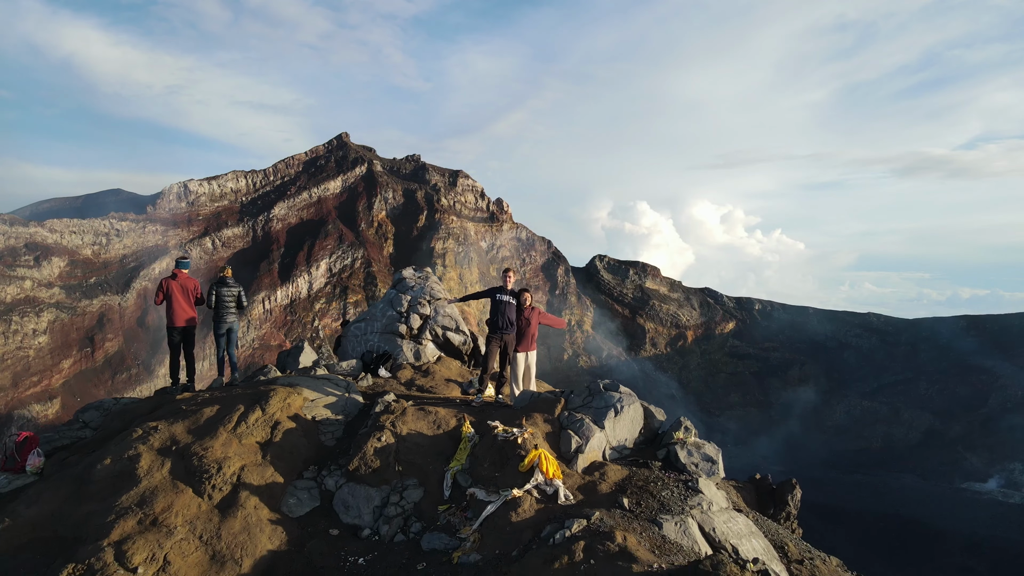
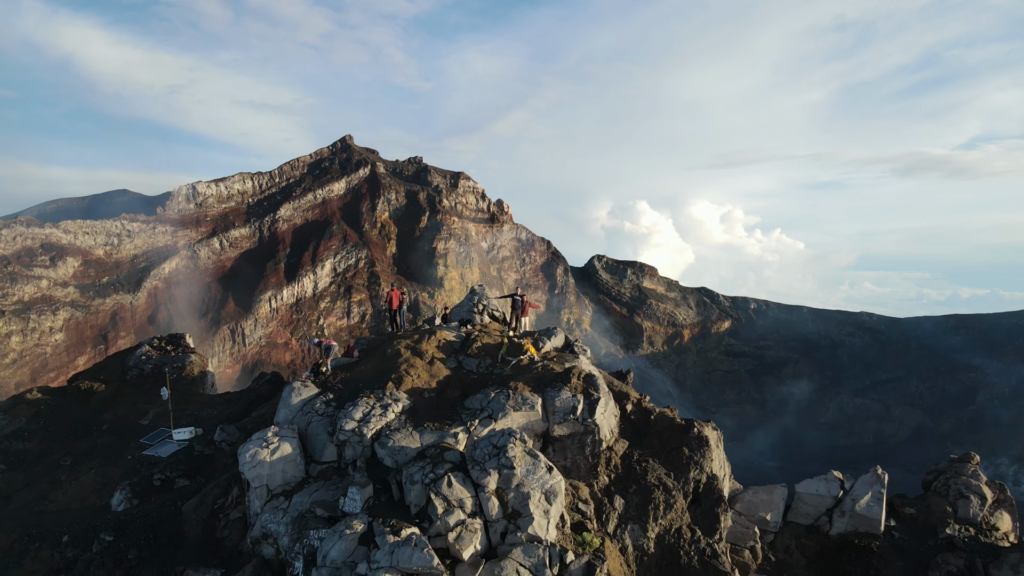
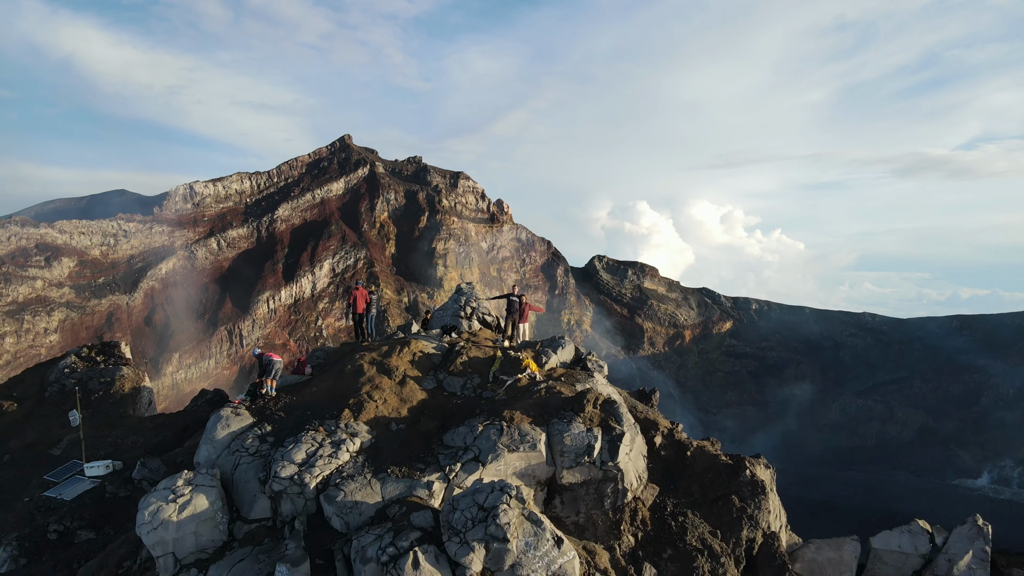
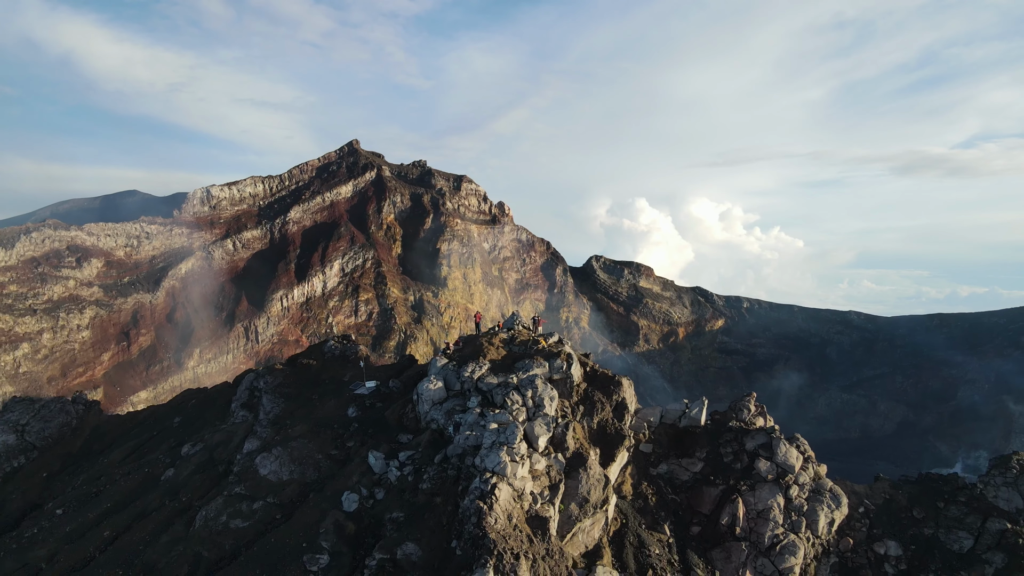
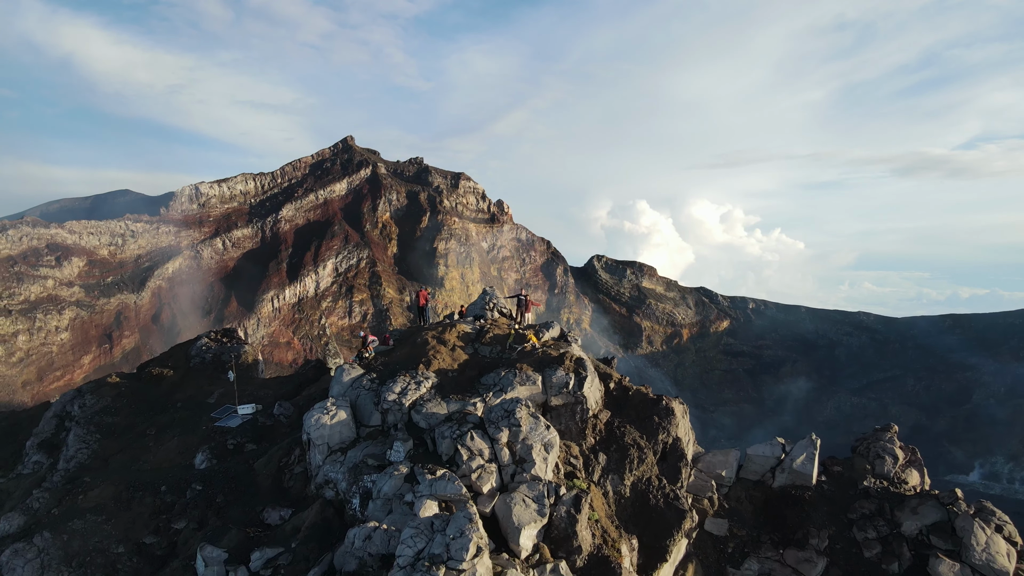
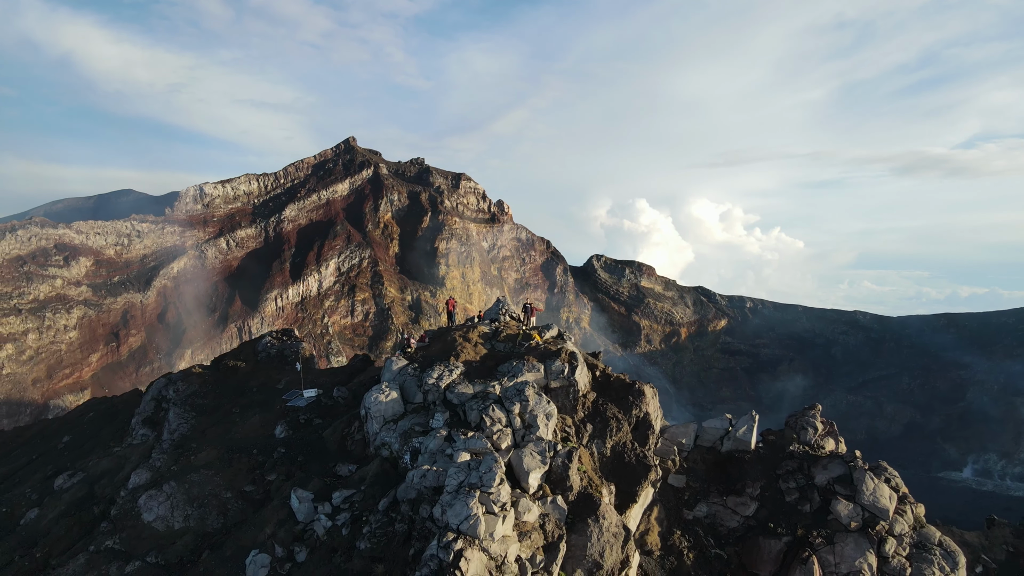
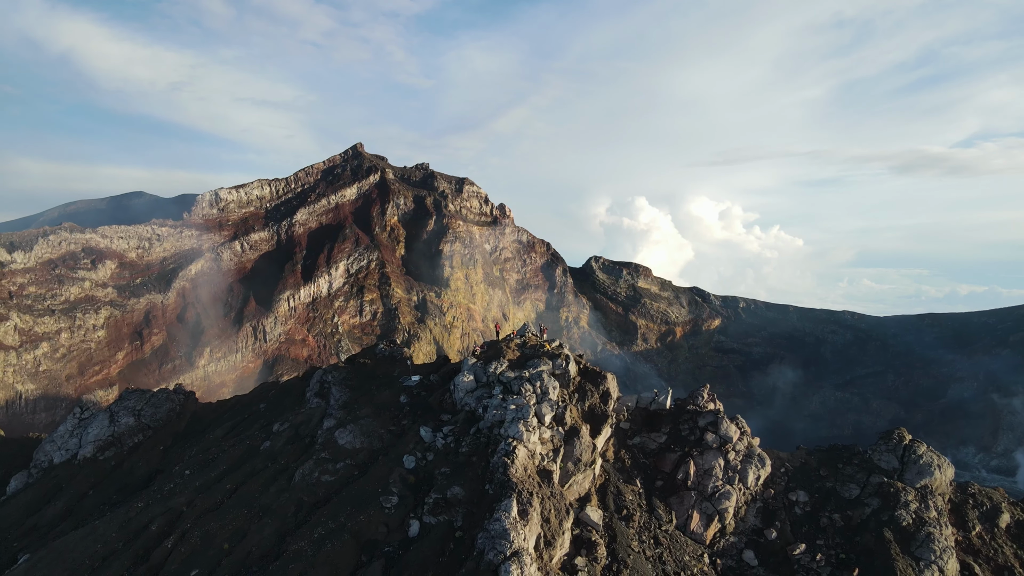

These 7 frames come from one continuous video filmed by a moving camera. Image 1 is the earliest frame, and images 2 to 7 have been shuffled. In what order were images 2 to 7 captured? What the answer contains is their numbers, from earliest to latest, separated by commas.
3, 2, 5, 6, 4, 7
